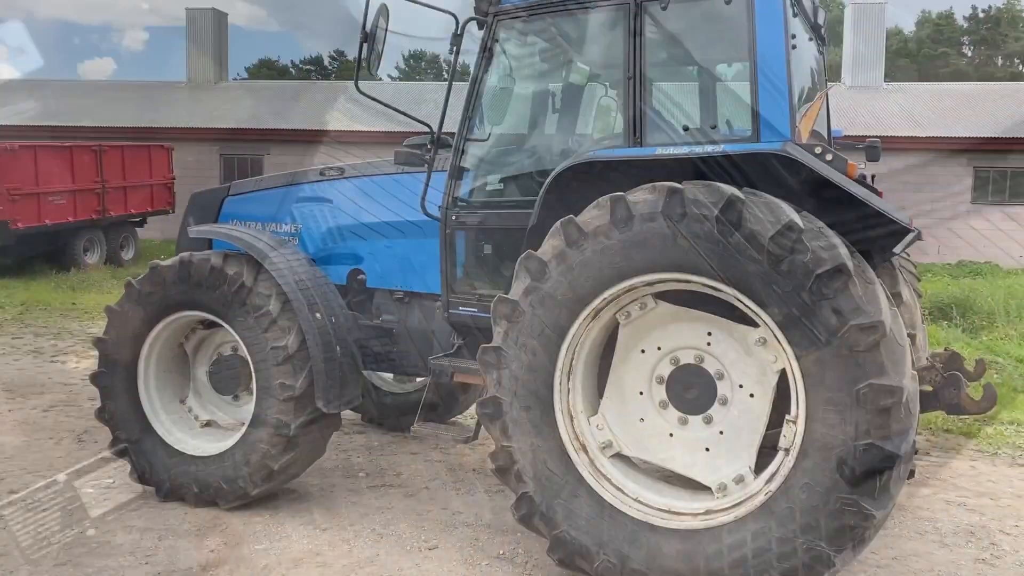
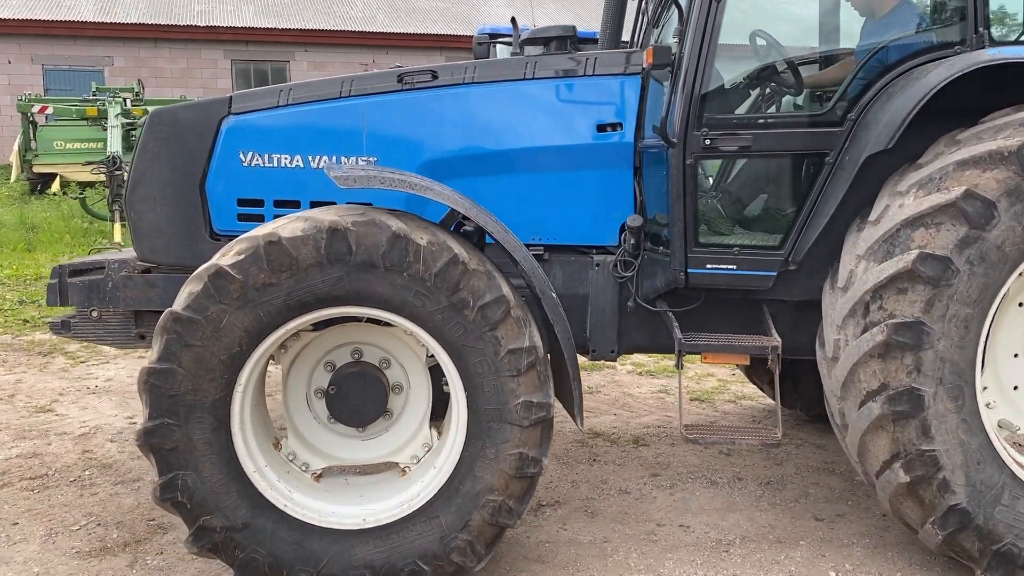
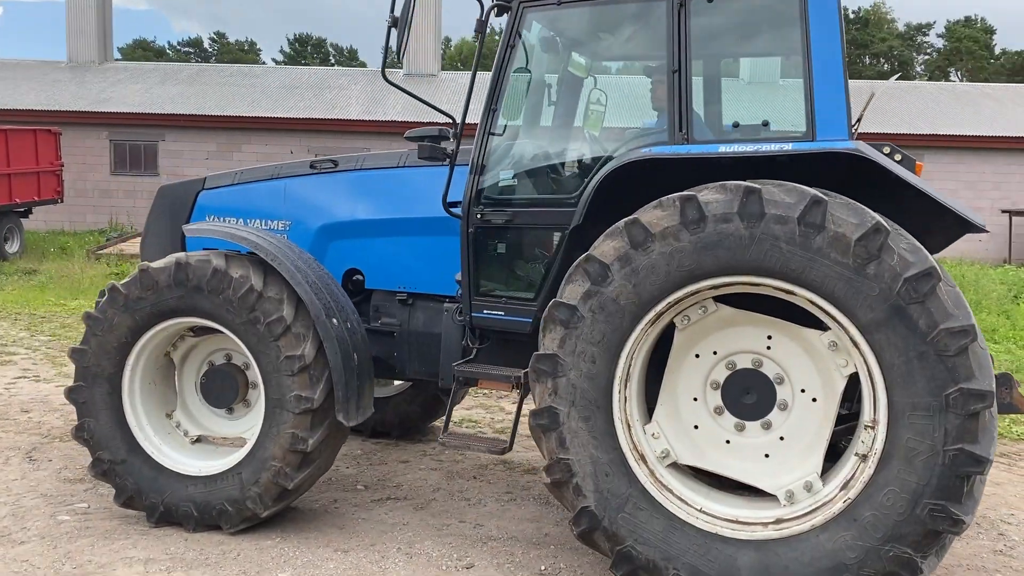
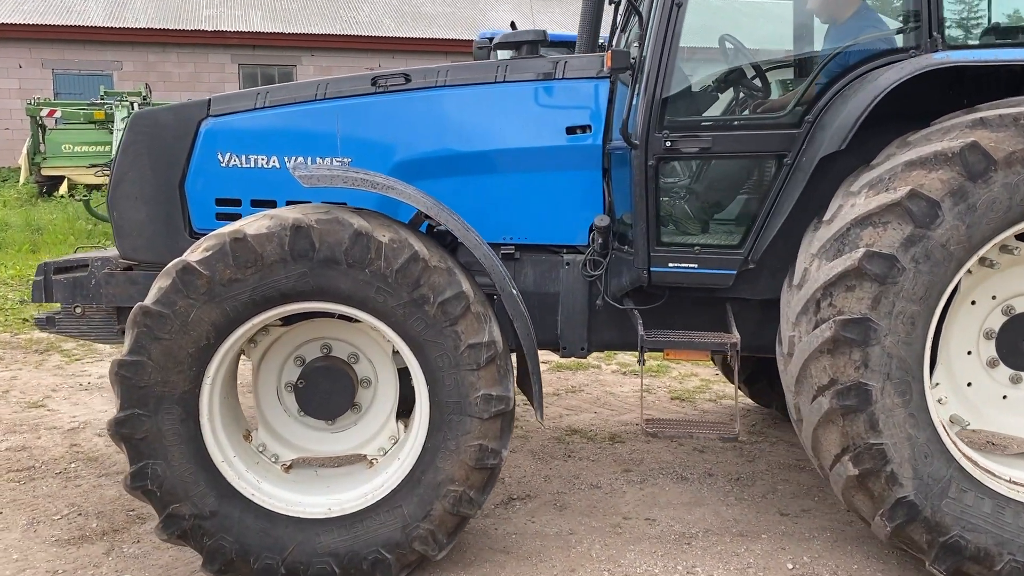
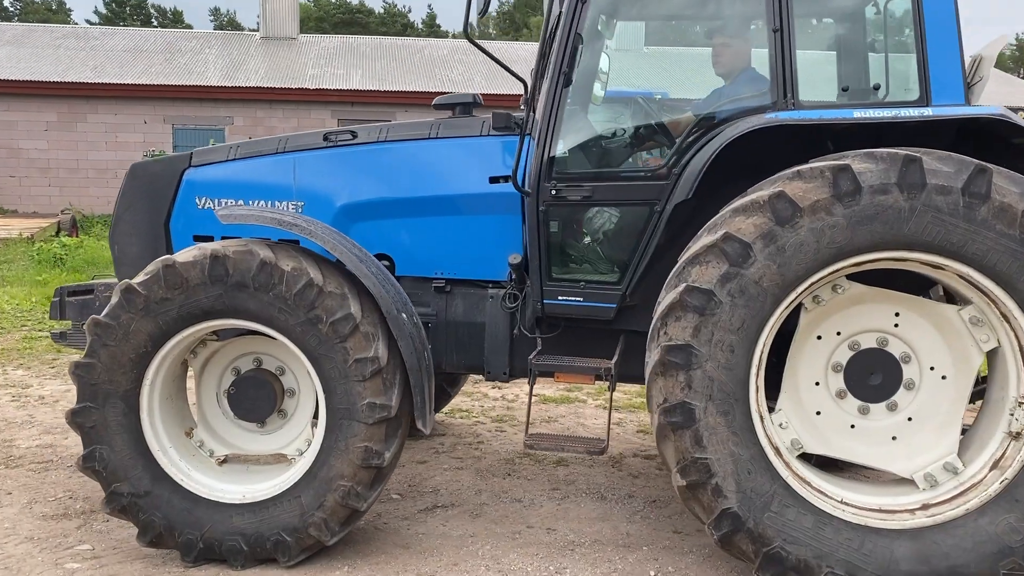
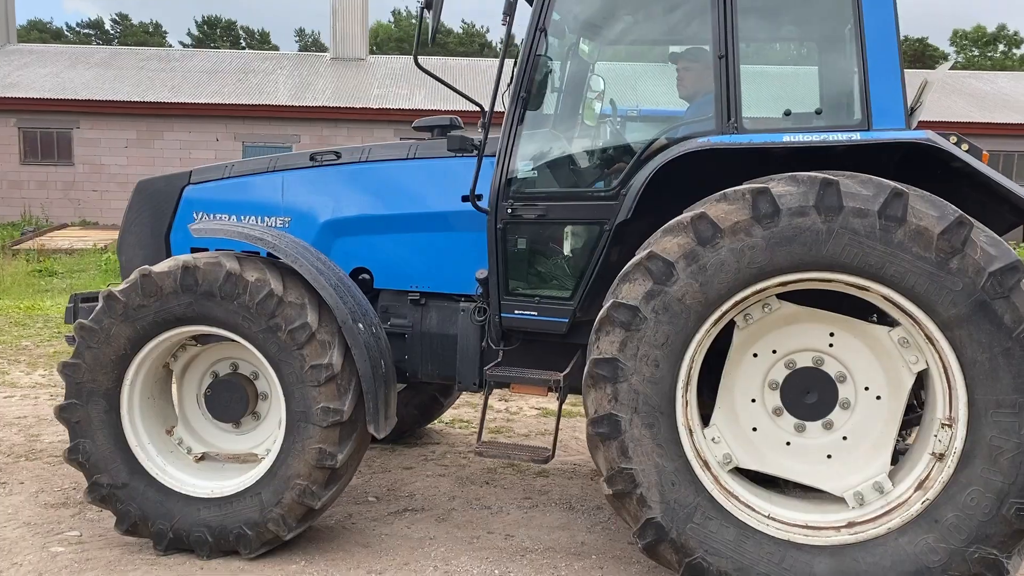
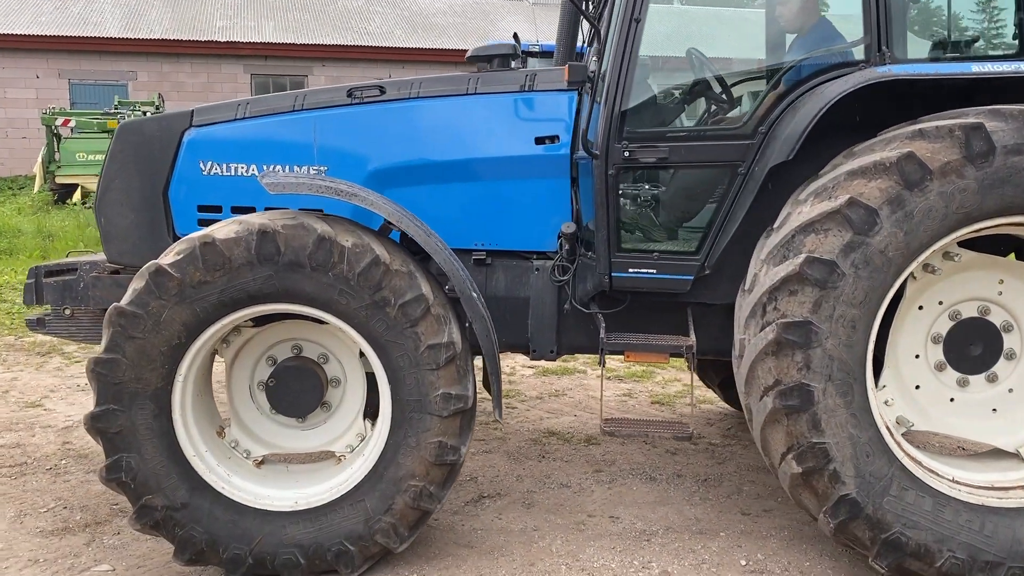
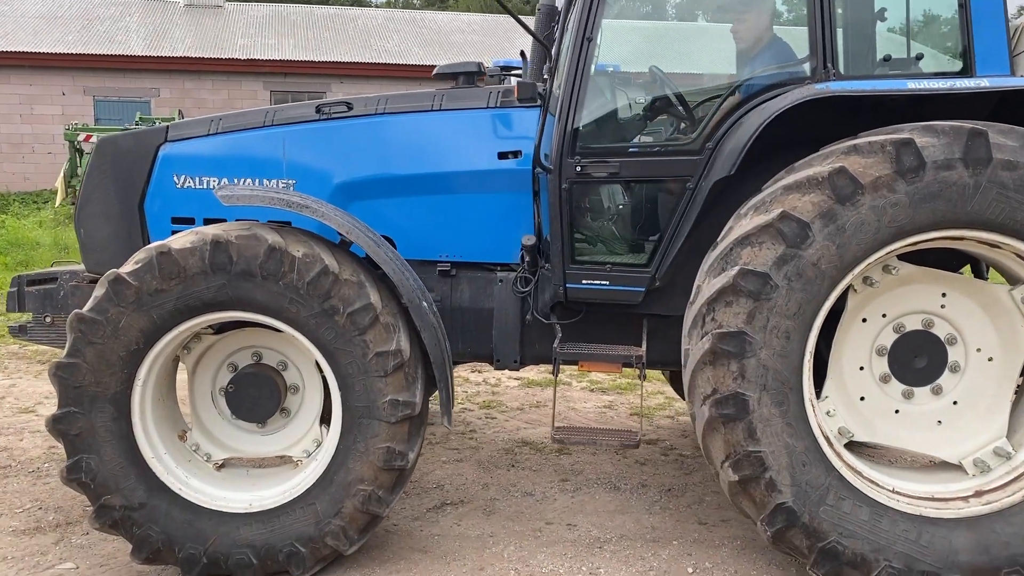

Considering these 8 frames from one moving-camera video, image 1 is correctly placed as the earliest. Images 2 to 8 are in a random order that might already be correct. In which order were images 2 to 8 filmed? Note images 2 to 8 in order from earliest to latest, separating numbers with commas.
3, 6, 5, 8, 7, 4, 2
